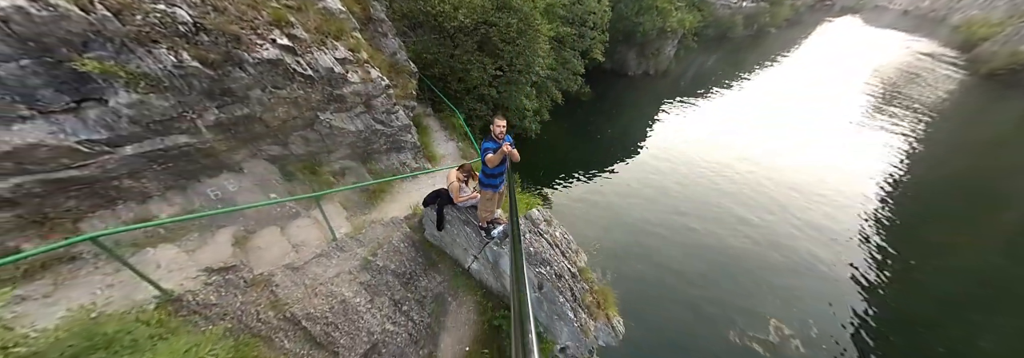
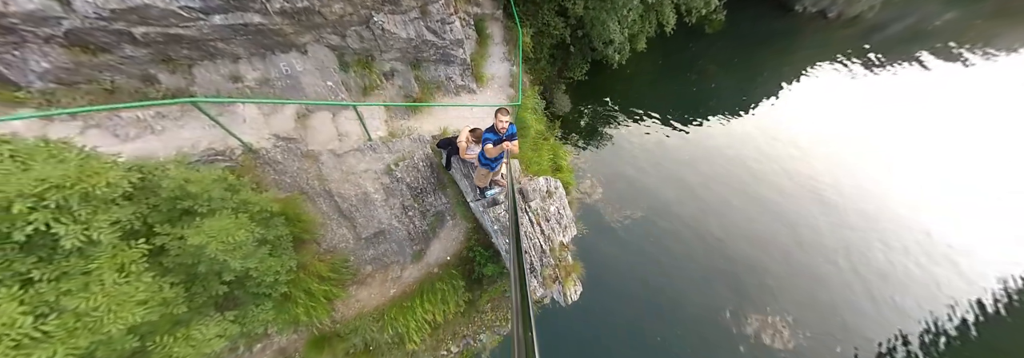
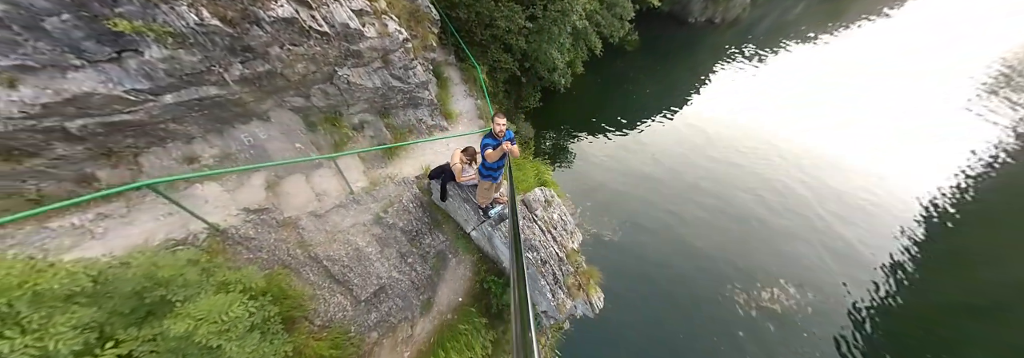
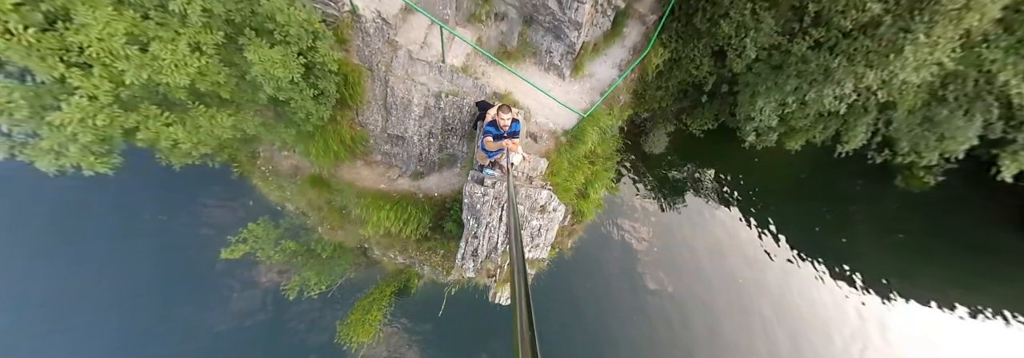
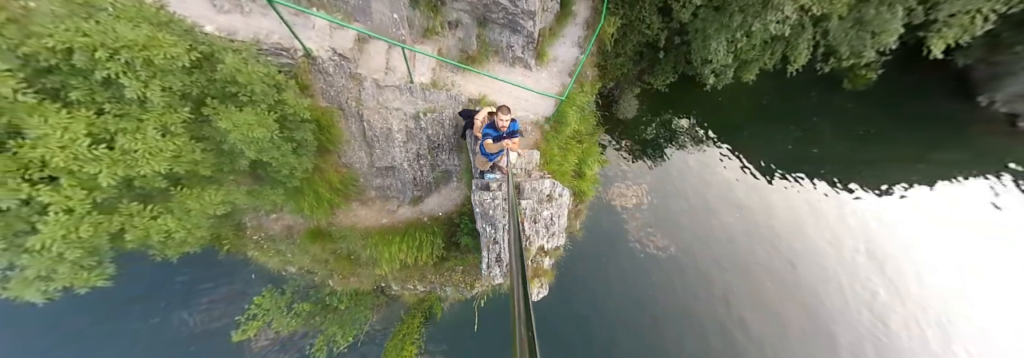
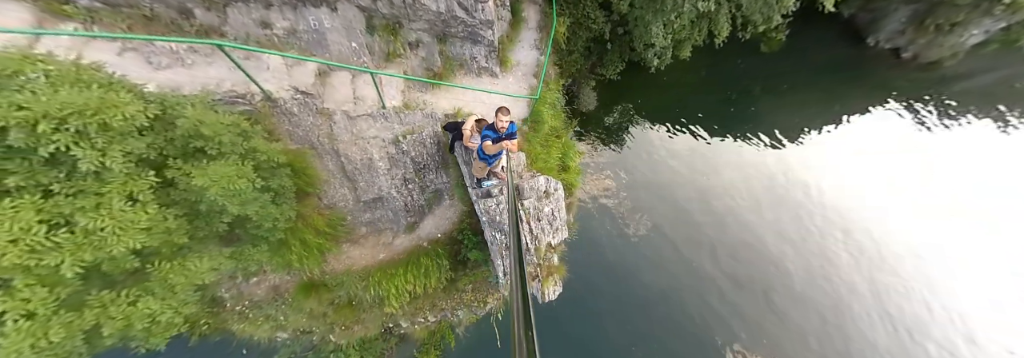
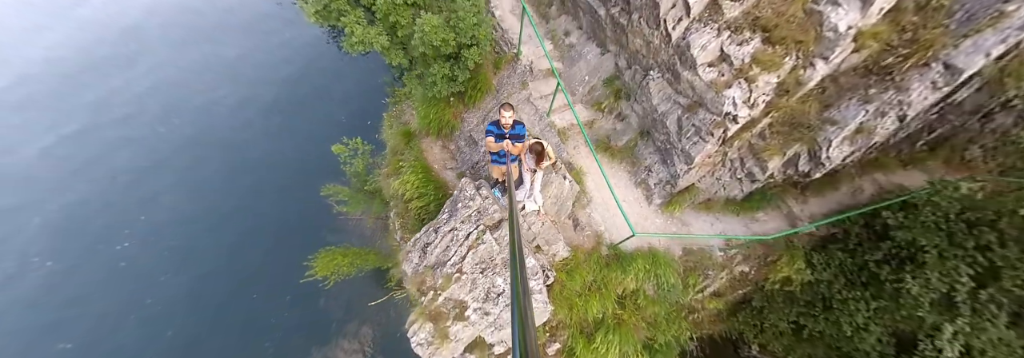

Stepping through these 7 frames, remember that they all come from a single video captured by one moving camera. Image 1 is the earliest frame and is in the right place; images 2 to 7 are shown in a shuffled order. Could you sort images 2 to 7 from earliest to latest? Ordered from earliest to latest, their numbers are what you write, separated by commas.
3, 2, 6, 5, 4, 7
